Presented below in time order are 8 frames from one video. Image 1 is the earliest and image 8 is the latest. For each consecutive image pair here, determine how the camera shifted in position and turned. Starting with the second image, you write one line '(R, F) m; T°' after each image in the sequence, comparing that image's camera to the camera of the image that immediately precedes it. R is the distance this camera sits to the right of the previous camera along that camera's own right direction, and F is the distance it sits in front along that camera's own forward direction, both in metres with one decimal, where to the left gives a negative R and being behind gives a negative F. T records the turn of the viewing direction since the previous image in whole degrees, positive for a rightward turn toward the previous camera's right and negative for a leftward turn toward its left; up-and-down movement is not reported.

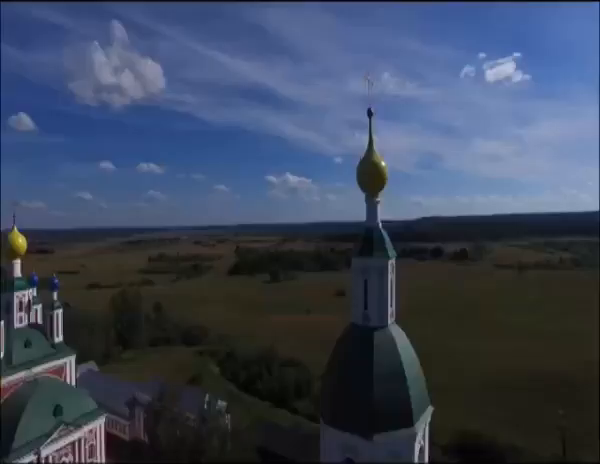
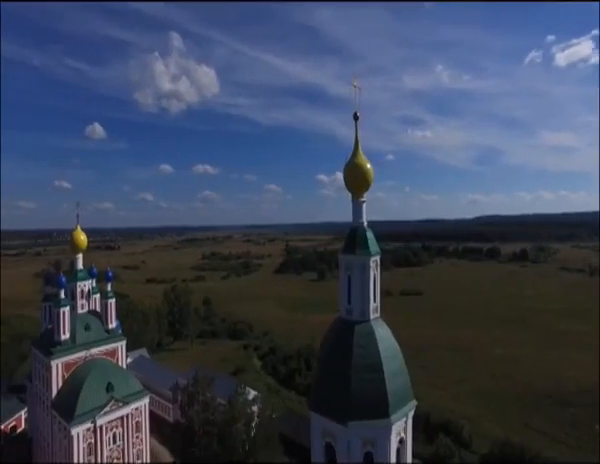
(+0.3, -0.1) m; -8°
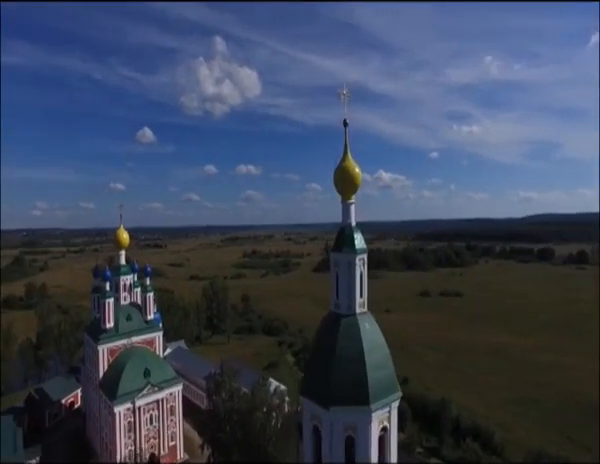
(+0.3, -0.1) m; -7°
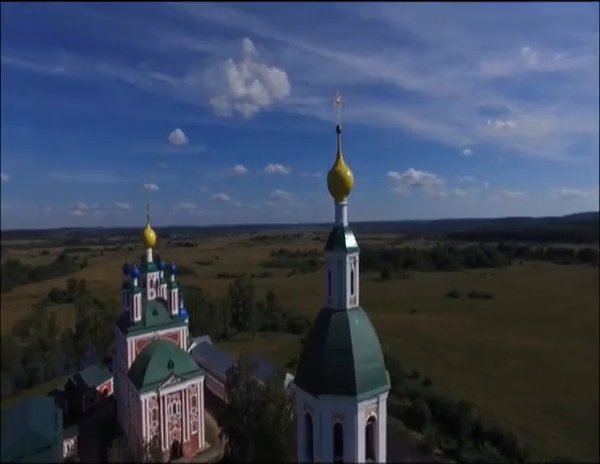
(+0.2, -0.1) m; -5°
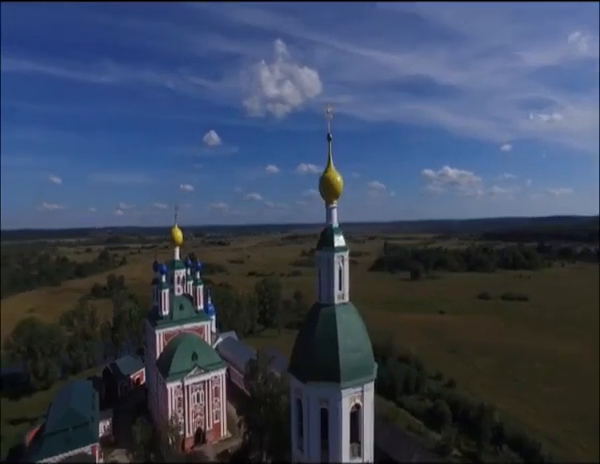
(+0.2, -0.2) m; -5°
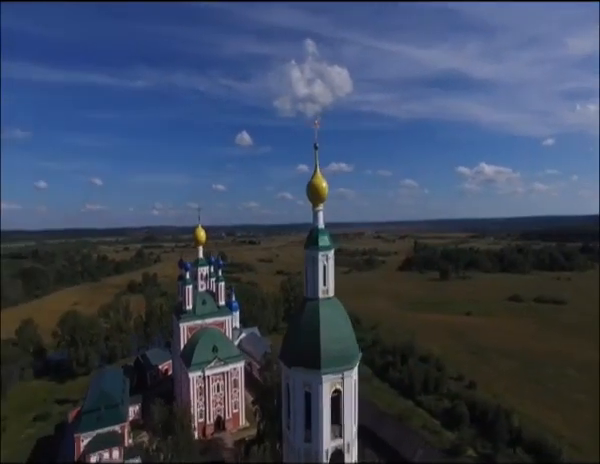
(+0.3, -0.2) m; -5°
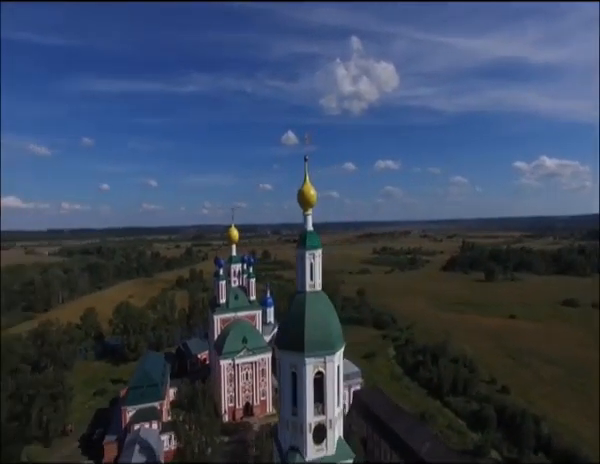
(+0.4, -0.3) m; -7°
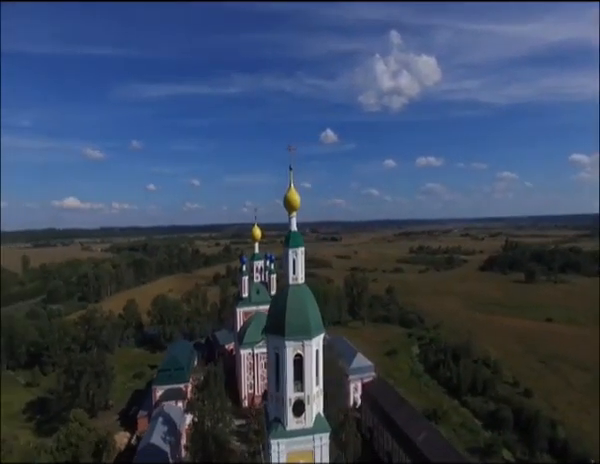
(+0.5, -0.4) m; -6°
